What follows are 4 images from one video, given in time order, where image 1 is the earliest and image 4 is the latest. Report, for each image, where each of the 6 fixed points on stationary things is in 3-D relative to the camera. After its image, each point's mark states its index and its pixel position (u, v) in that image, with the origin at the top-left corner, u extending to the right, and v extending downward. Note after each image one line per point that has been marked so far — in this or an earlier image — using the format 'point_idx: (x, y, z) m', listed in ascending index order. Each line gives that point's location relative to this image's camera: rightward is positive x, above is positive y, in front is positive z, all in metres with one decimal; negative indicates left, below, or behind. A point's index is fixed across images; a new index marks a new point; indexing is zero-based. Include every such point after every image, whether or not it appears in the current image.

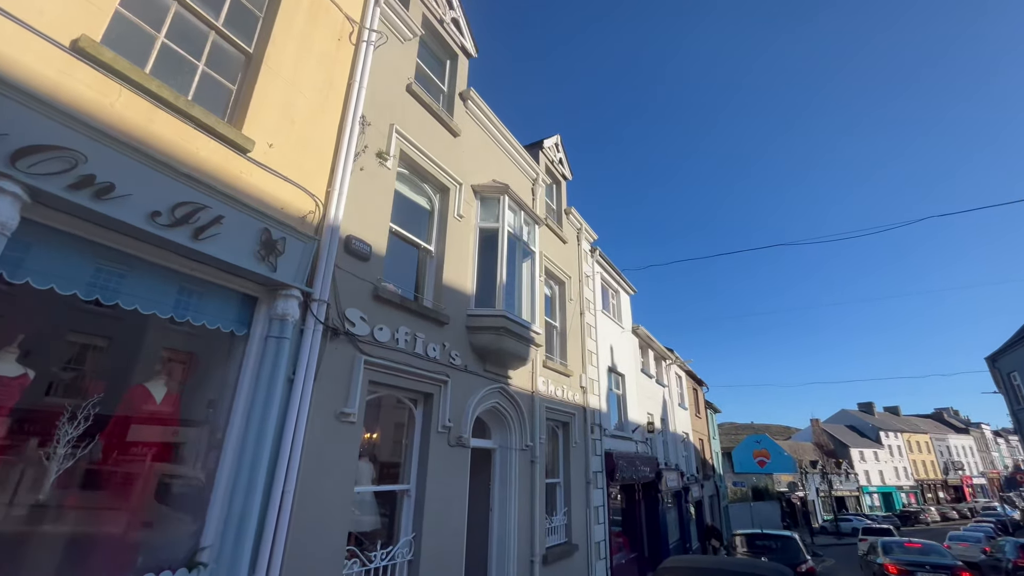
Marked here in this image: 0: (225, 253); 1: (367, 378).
0: (-7.4, +0.9, +11.9) m
1: (-5.2, -3.3, +16.4) m
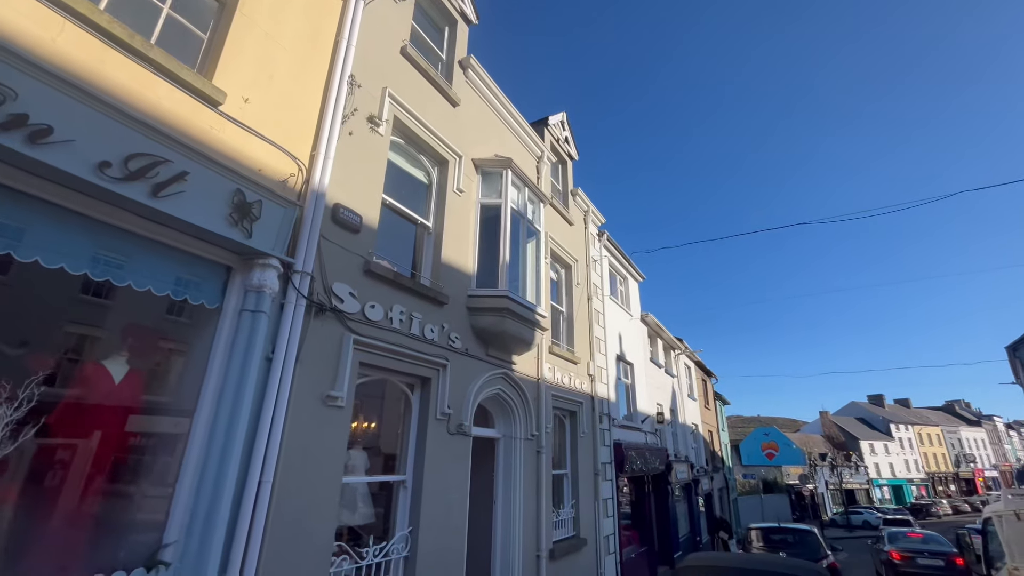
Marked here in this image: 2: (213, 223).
0: (-7.4, +1.7, +10.6) m
1: (-5.1, -2.4, +15.1) m
2: (-7.0, +1.5, +10.7) m
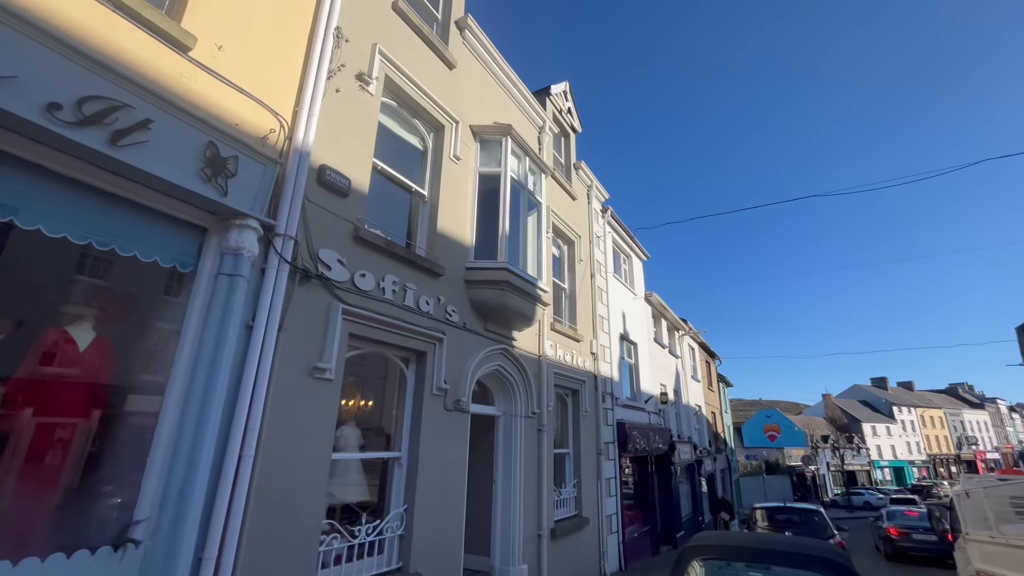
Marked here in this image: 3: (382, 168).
0: (-7.5, +2.6, +9.6) m
1: (-5.2, -1.4, +14.2) m
2: (-7.0, +2.3, +9.8) m
3: (-4.9, +4.5, +17.4) m
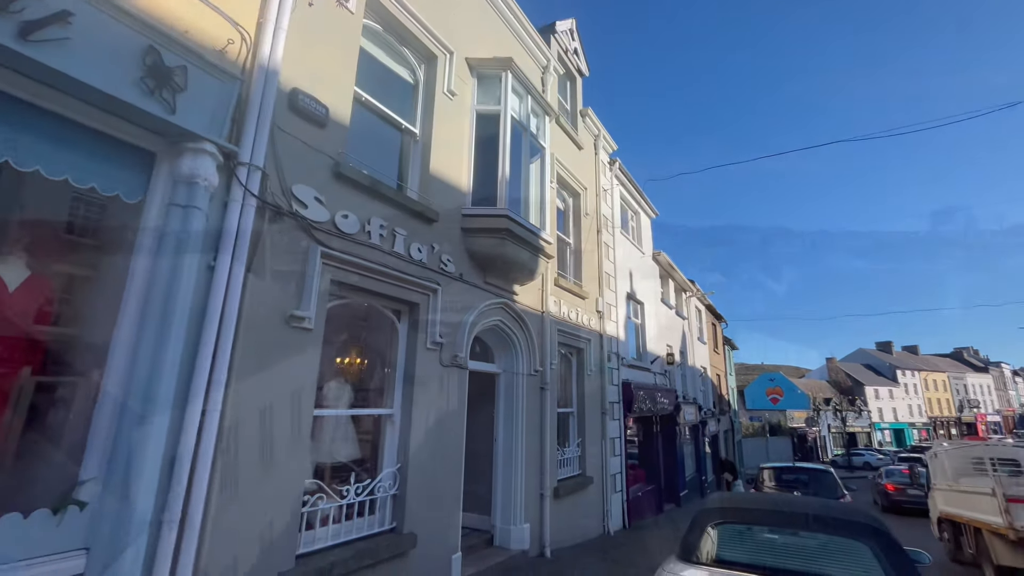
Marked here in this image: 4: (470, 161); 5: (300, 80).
0: (-7.5, +3.8, +8.0) m
1: (-5.2, +0.3, +12.9) m
2: (-7.1, +3.6, +8.2) m
3: (-4.9, +6.4, +15.5) m
4: (-1.8, +5.4, +19.1) m
5: (-5.8, +5.7, +12.5) m
